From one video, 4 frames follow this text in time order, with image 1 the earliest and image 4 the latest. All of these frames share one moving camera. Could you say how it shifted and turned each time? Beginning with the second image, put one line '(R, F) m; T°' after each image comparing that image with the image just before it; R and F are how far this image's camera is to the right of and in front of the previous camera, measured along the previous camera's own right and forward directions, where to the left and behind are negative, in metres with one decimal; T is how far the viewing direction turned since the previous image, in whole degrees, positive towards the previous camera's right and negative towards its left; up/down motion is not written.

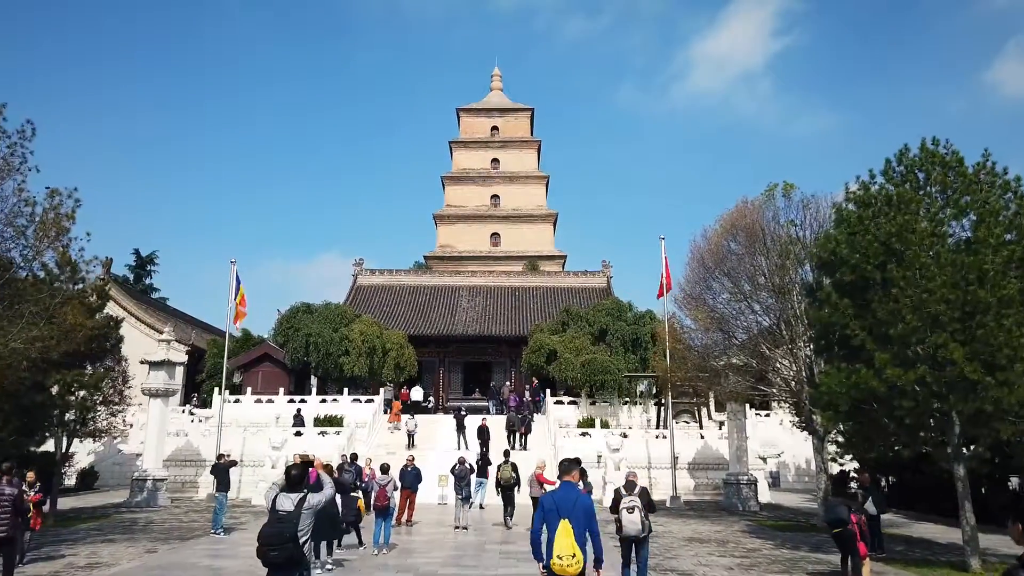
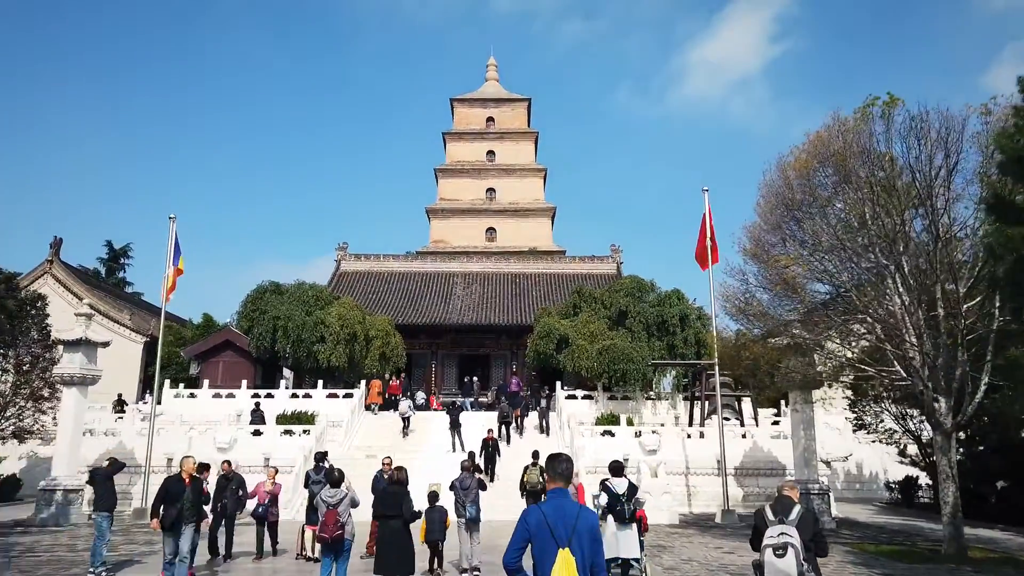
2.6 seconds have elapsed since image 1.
(-0.3, +3.5) m; 0°
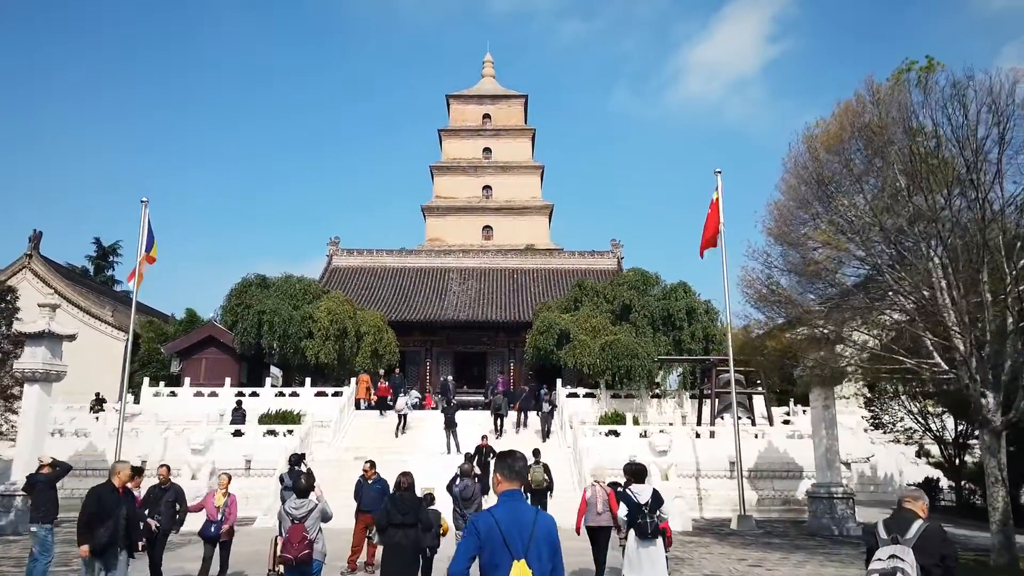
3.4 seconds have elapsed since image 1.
(0.0, +1.0) m; 0°
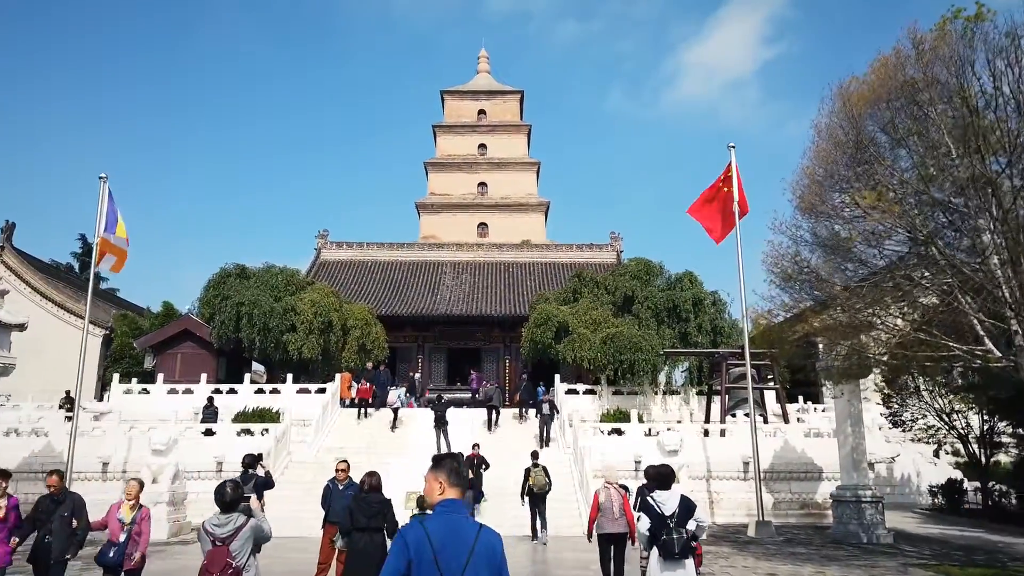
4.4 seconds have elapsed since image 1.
(0.0, +1.1) m; 0°
